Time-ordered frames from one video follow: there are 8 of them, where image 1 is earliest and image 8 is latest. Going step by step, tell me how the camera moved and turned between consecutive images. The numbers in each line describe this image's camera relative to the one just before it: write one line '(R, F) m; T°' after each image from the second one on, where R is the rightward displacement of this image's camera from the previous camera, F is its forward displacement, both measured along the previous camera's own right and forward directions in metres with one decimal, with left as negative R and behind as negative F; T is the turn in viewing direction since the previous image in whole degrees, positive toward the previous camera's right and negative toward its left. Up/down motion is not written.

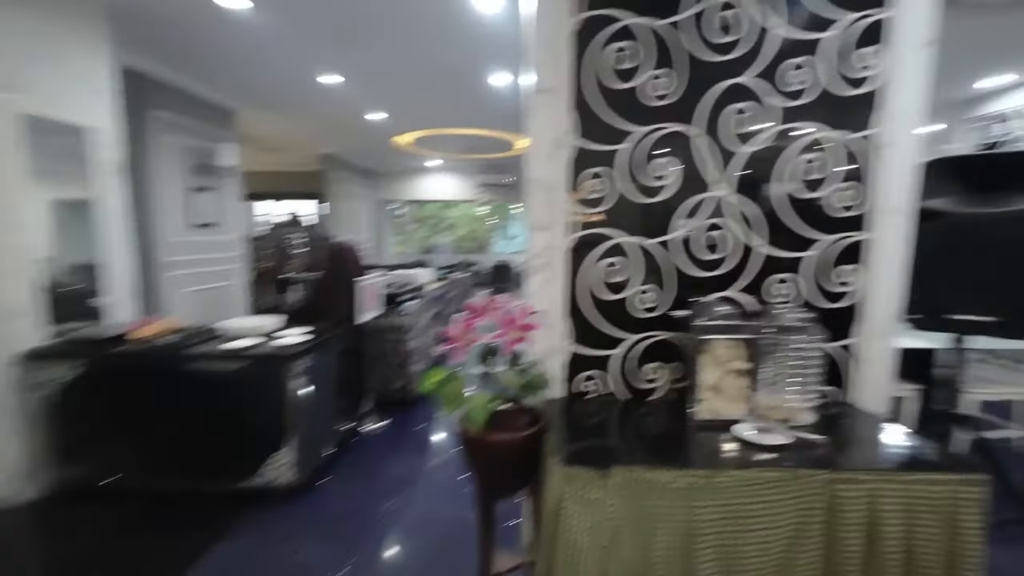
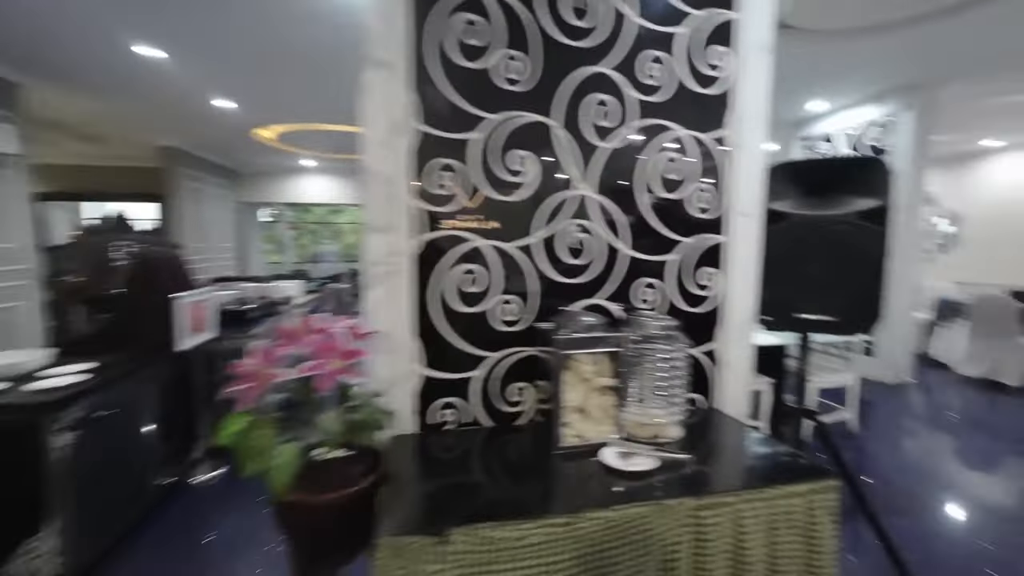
(+0.2, +0.2) m; +13°
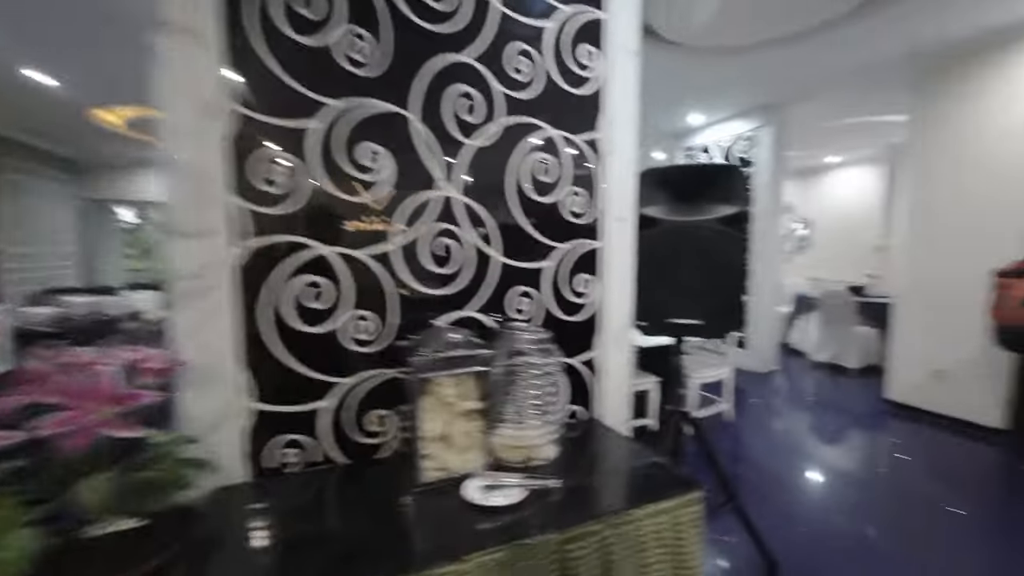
(+0.2, +0.1) m; +11°
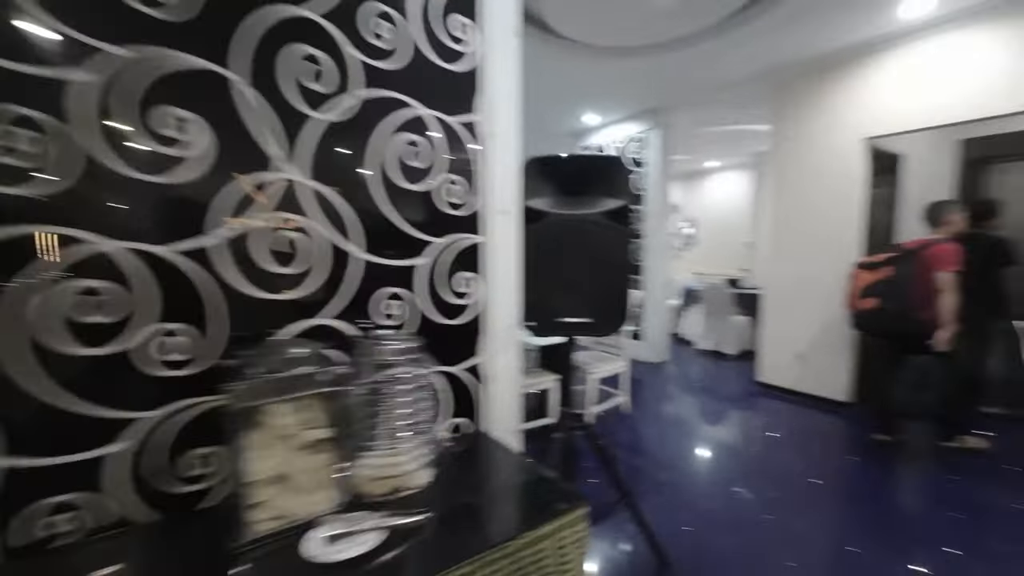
(+0.1, +0.1) m; +11°
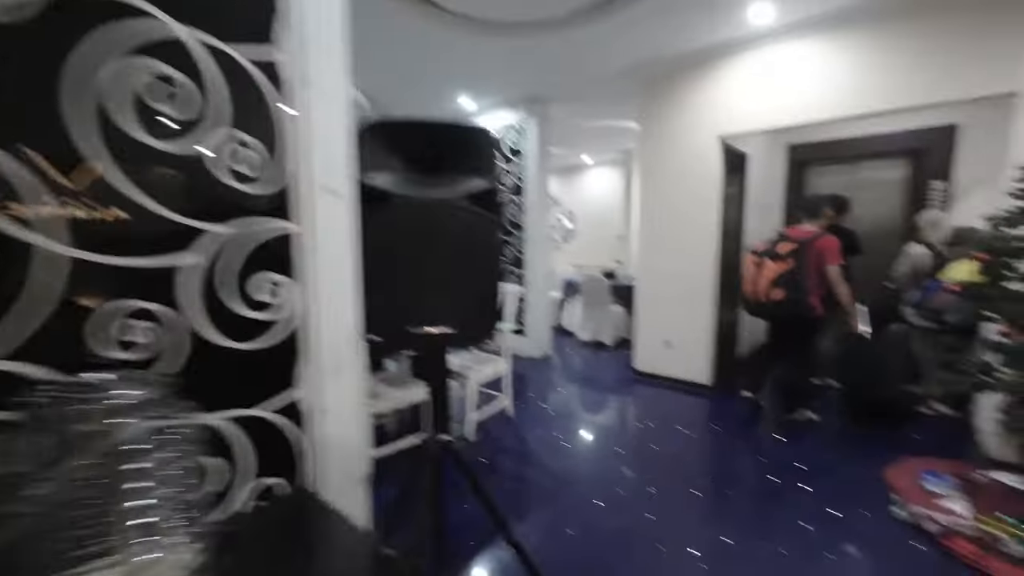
(+0.1, +0.3) m; +15°
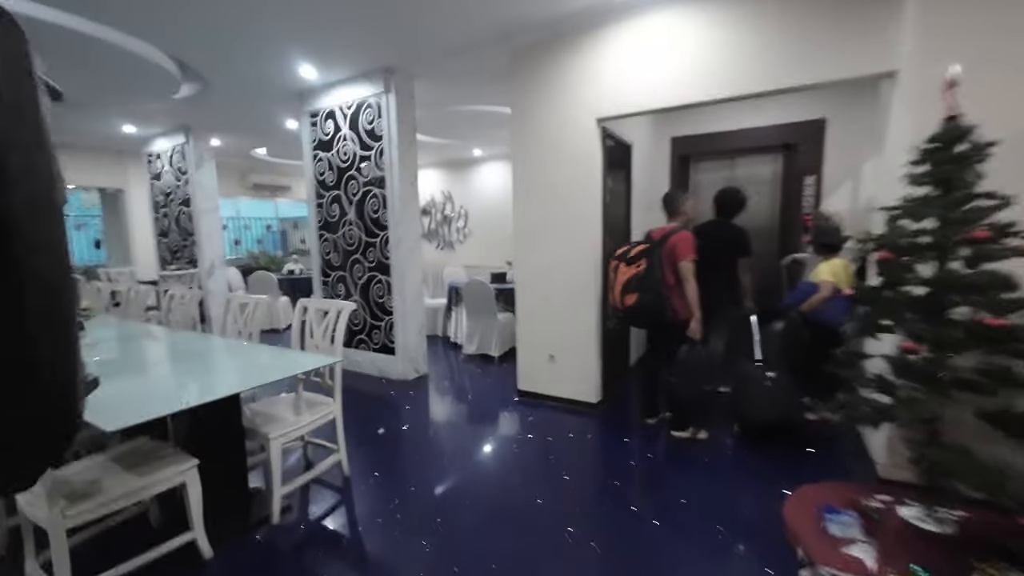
(+0.4, +0.6) m; +11°
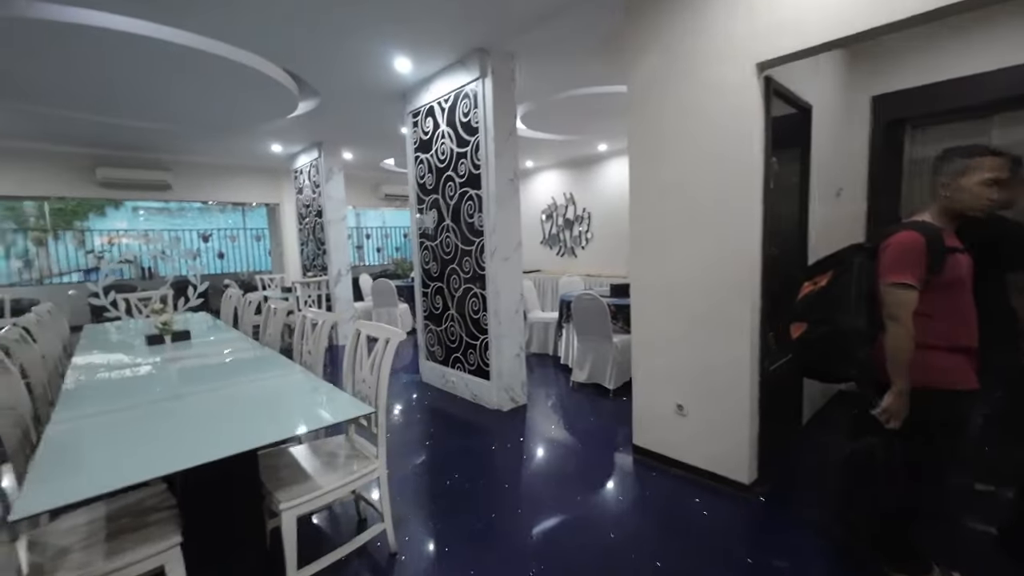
(+0.1, +0.7) m; -17°
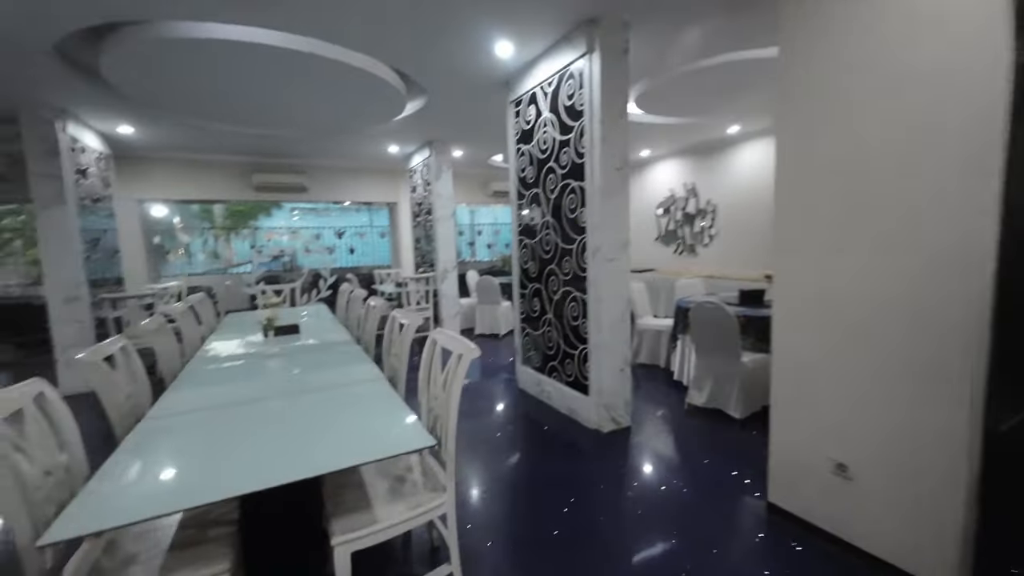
(0.0, +0.3) m; -15°
